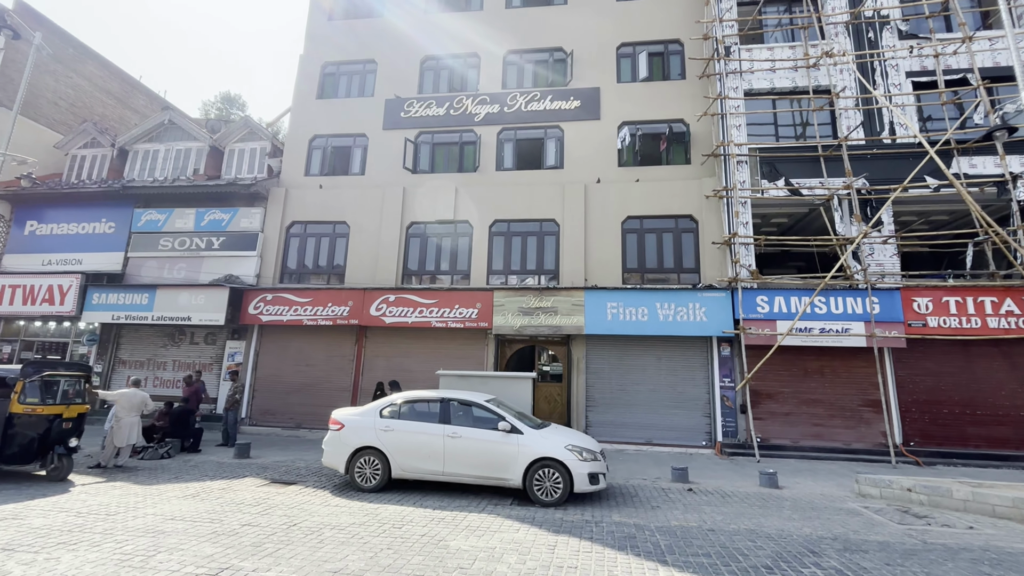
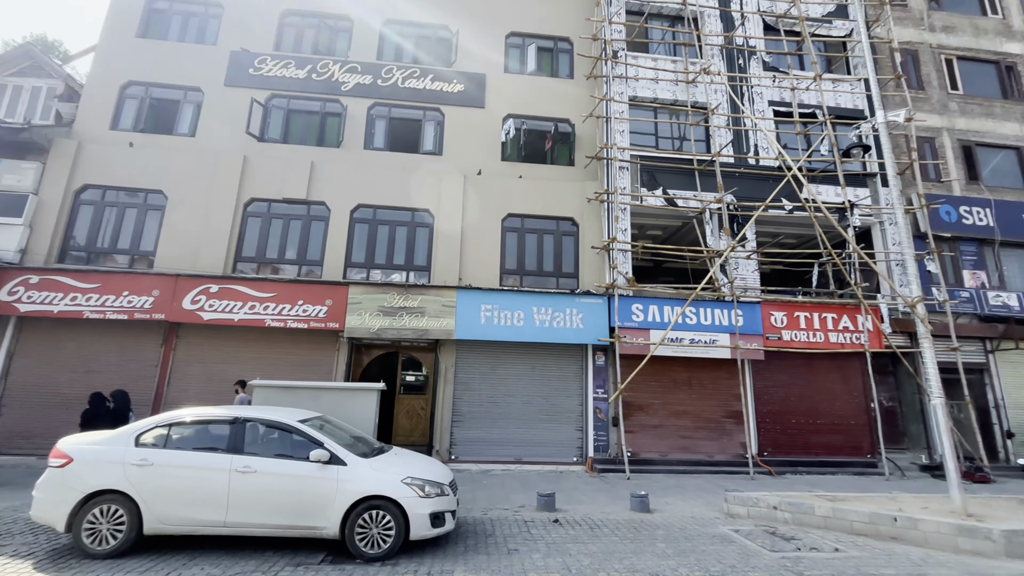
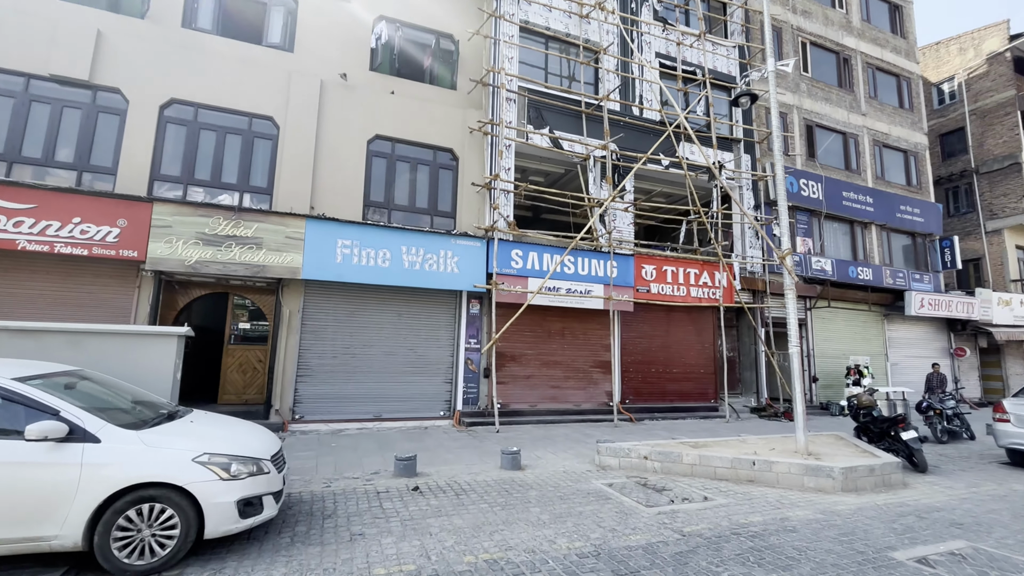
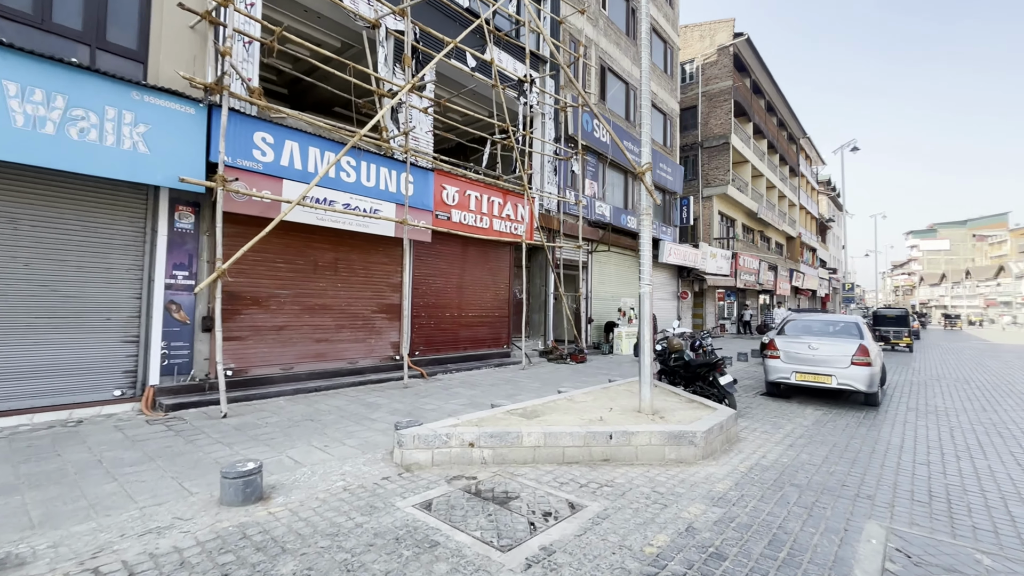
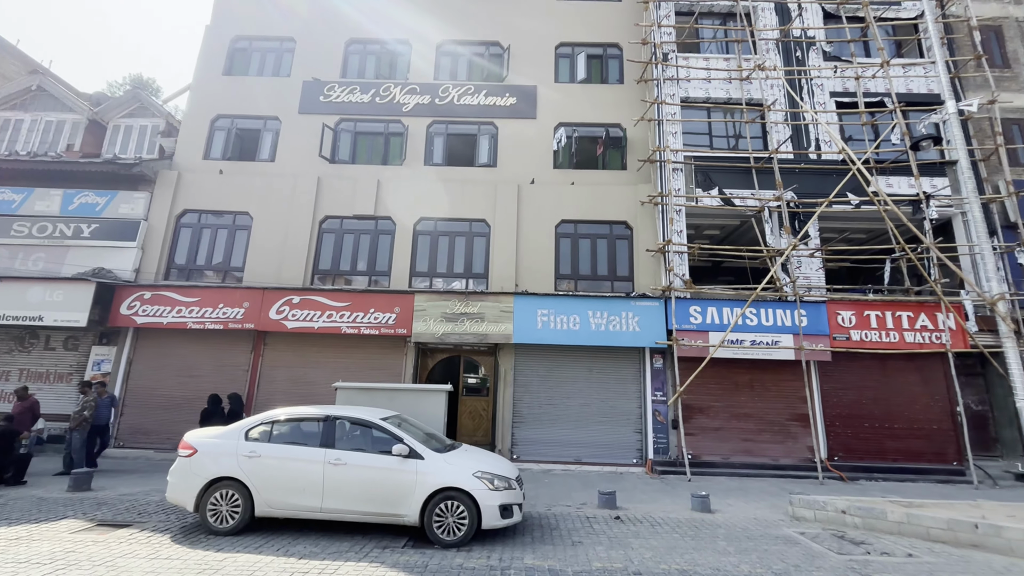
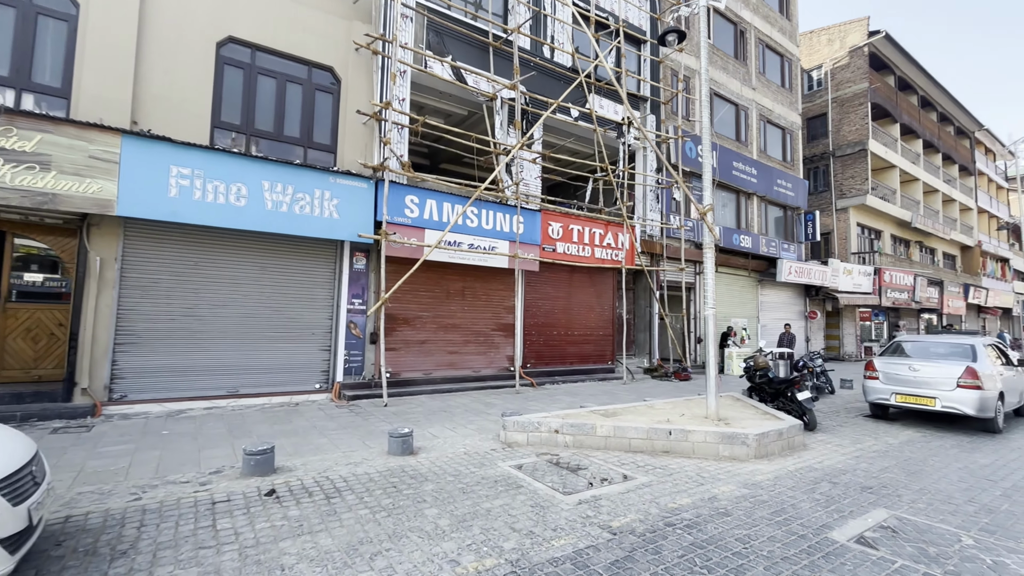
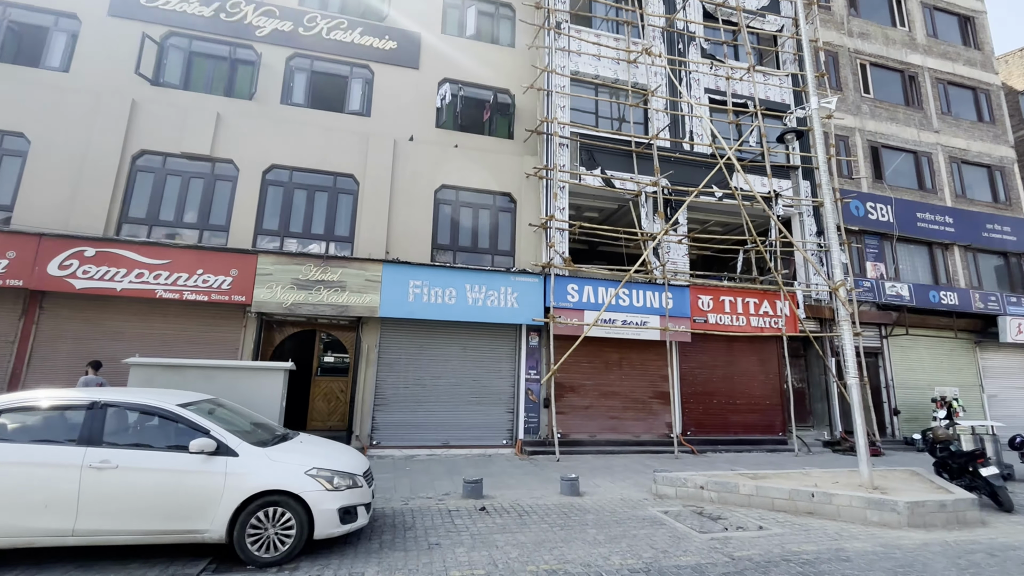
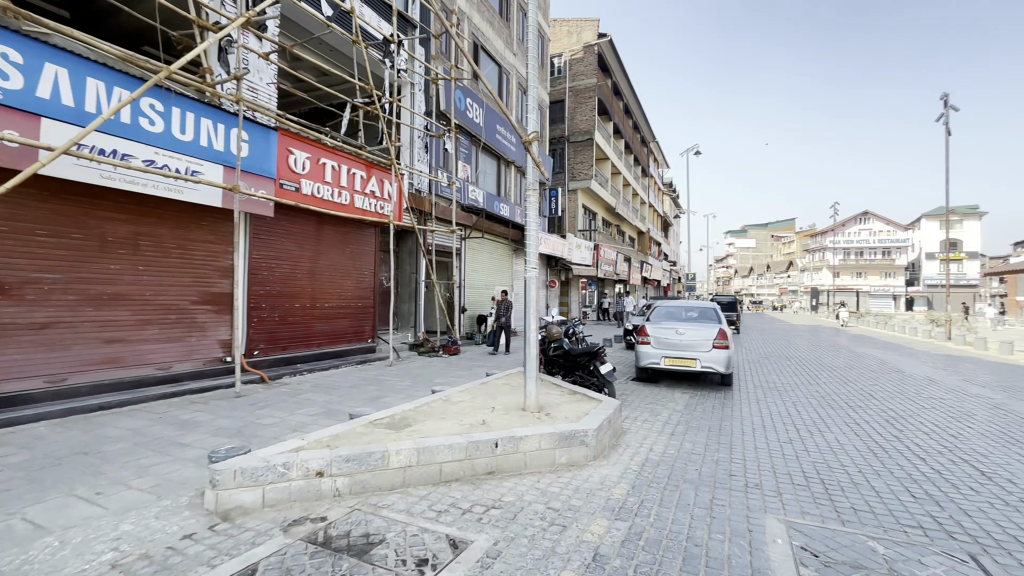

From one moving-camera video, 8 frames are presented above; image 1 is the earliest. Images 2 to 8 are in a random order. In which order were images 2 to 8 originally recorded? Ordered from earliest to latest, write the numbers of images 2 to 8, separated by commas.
5, 2, 7, 3, 6, 4, 8
